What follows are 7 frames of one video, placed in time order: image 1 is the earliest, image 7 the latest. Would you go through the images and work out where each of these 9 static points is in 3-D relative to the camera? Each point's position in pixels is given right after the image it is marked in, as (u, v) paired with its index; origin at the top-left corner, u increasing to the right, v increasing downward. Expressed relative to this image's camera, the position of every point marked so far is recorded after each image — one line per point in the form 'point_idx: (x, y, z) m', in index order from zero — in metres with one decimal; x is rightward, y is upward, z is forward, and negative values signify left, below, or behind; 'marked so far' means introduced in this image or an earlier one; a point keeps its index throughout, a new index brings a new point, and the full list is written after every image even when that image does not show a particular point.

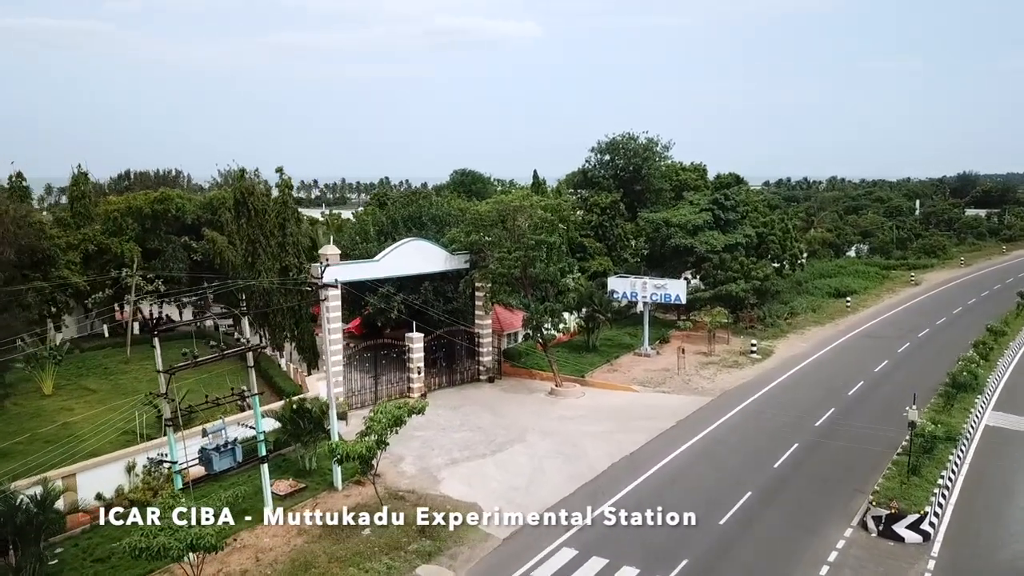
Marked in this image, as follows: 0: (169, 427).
0: (-5.1, -2.1, +12.1) m
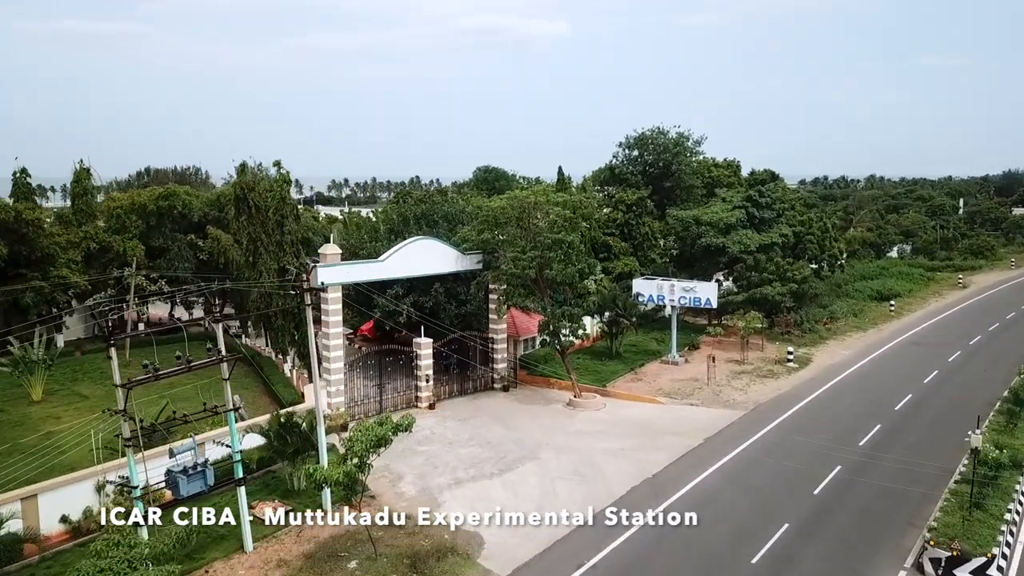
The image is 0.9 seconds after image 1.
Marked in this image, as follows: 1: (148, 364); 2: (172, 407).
0: (-5.1, -2.1, +10.8) m
1: (-4.8, -1.0, +10.7) m
2: (-7.9, -2.8, +19.0) m
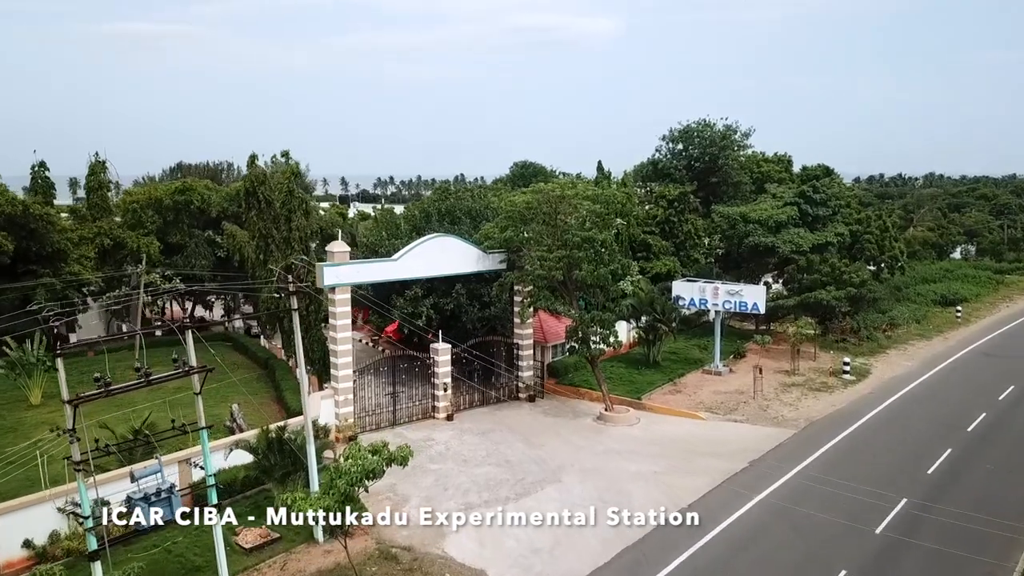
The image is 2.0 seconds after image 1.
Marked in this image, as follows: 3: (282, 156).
0: (-5.0, -2.1, +9.5) m
1: (-4.7, -1.0, +9.3) m
2: (-7.4, -2.7, +17.8) m
3: (-5.2, +3.0, +18.3) m
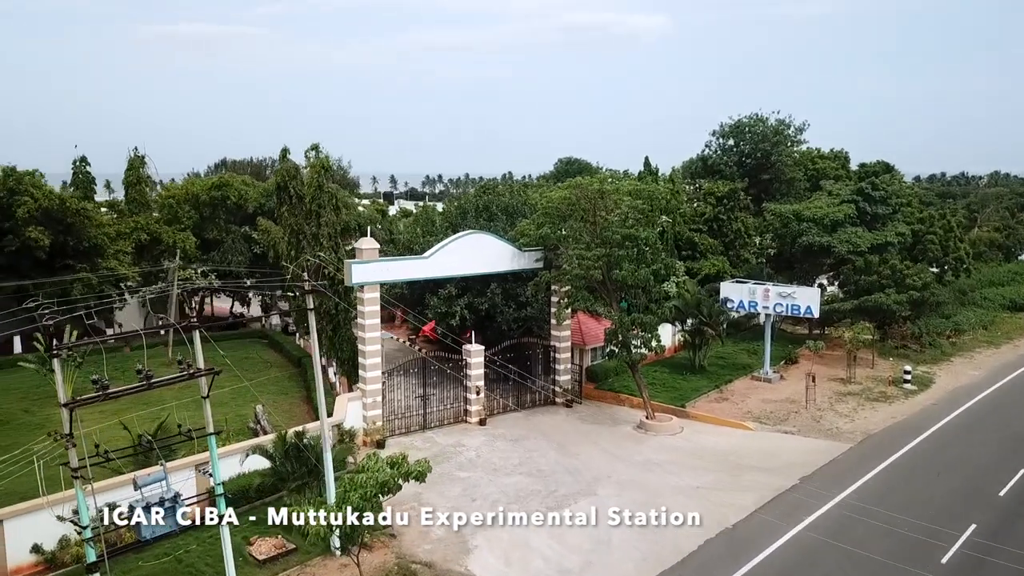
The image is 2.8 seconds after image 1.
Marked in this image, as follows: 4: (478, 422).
0: (-4.8, -2.1, +8.9) m
1: (-4.5, -1.0, +8.8) m
2: (-6.7, -2.7, +17.4) m
3: (-4.4, +3.0, +17.7) m
4: (-0.7, -2.9, +17.4) m
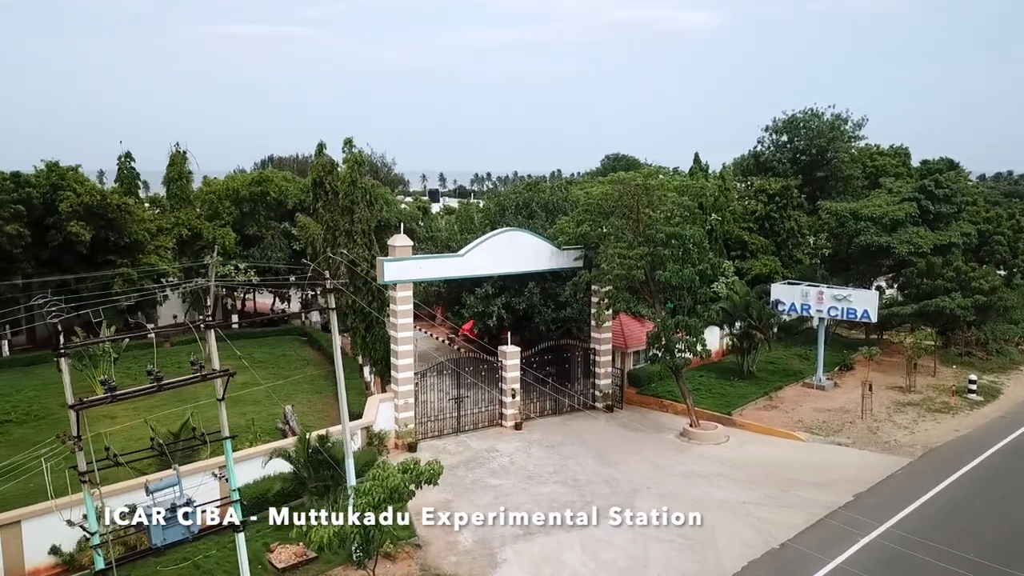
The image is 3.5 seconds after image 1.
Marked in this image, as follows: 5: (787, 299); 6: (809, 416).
0: (-4.5, -2.1, +8.6) m
1: (-4.2, -0.9, +8.4) m
2: (-5.9, -2.6, +17.2) m
3: (-3.5, +3.1, +17.3) m
4: (+0.1, -2.8, +16.8) m
5: (+6.5, -0.3, +19.2) m
6: (+6.3, -2.7, +17.1) m
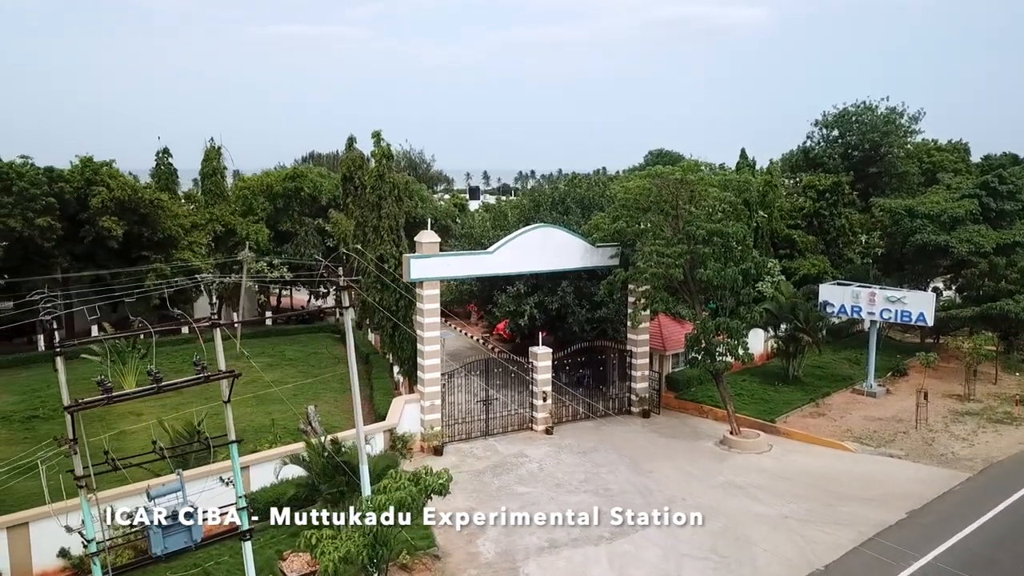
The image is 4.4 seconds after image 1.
0: (-4.3, -2.0, +8.2) m
1: (-4.0, -0.9, +8.0) m
2: (-5.2, -2.5, +16.8) m
3: (-2.8, +3.1, +16.9) m
4: (+0.7, -2.8, +16.1) m
5: (+7.2, -0.3, +18.2) m
6: (+6.9, -2.7, +16.2) m
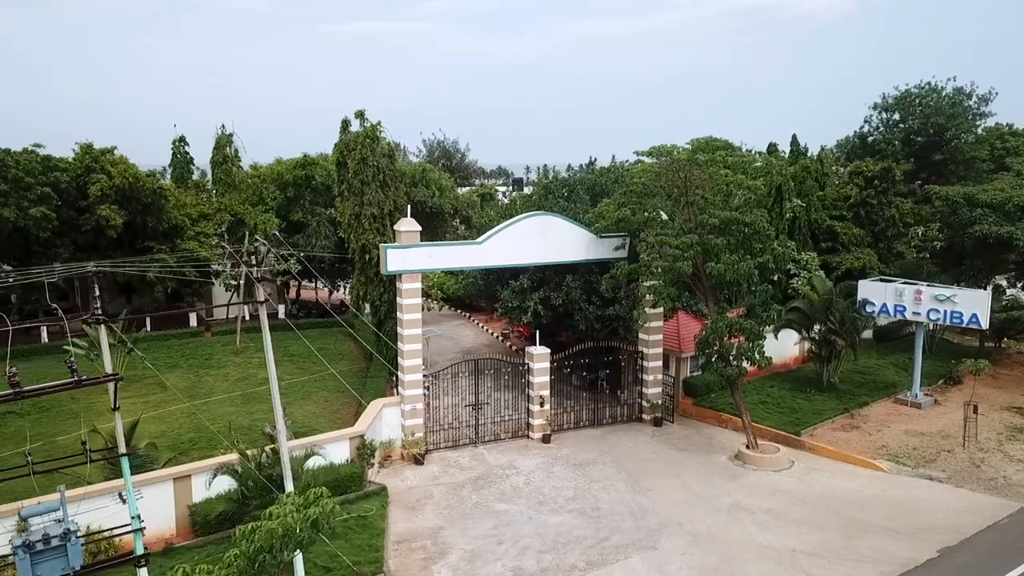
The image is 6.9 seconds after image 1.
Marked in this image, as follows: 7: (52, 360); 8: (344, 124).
0: (-5.1, -1.9, +7.2) m
1: (-4.8, -0.8, +6.9) m
2: (-5.3, -2.4, +15.8) m
3: (-2.9, +3.3, +15.6) m
4: (+0.5, -2.7, +14.7) m
5: (+7.2, -0.2, +16.2) m
6: (+6.7, -2.7, +14.2) m
7: (-10.9, -1.7, +19.2) m
8: (-3.6, +3.5, +17.2) m
